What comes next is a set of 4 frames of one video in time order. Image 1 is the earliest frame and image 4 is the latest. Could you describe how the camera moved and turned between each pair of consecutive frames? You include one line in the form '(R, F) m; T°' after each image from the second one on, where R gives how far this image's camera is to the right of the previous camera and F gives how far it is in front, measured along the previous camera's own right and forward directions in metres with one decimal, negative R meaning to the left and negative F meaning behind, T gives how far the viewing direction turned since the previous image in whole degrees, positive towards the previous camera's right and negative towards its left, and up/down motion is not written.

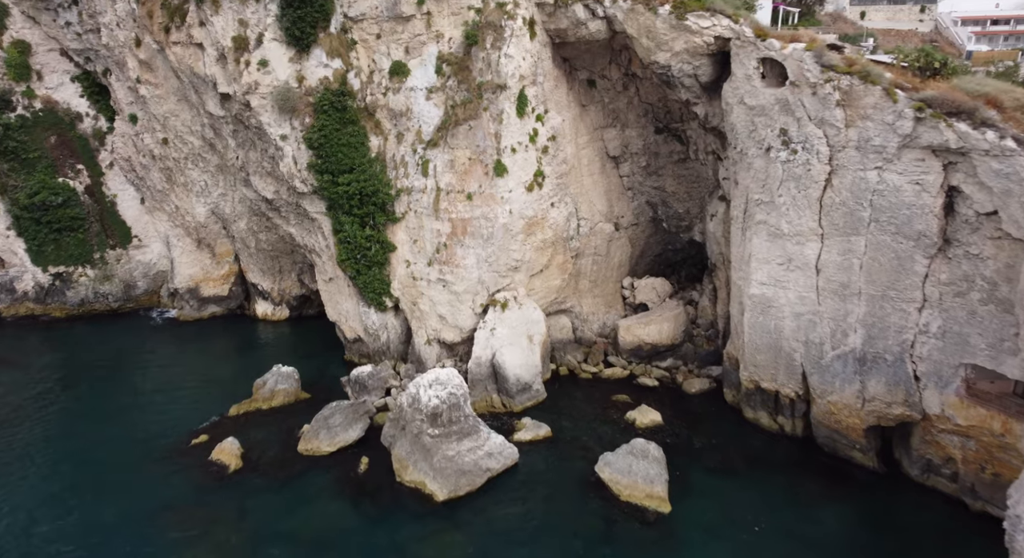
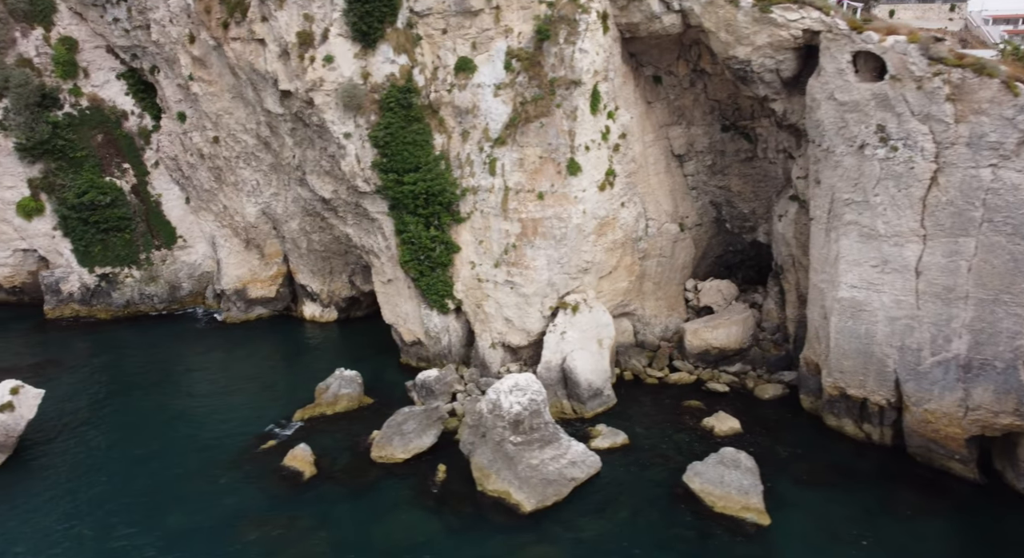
(-2.2, +0.7) m; -1°
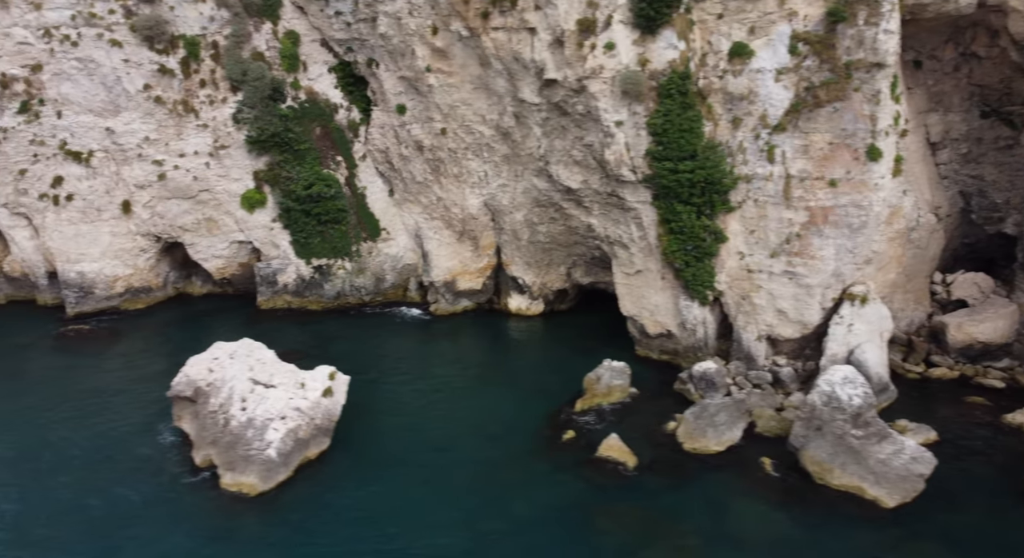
(-8.3, +0.2) m; -3°
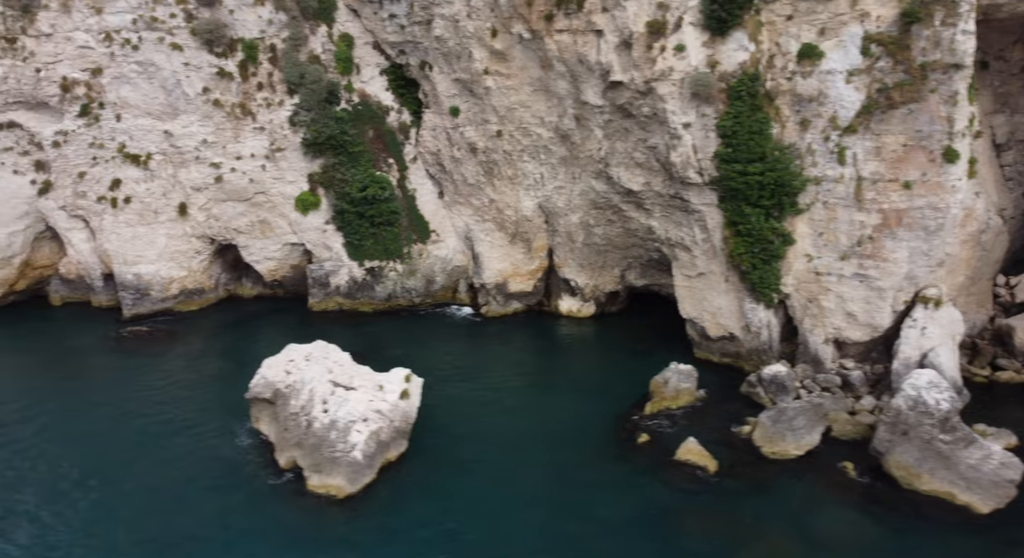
(-2.0, 0.0) m; -1°
